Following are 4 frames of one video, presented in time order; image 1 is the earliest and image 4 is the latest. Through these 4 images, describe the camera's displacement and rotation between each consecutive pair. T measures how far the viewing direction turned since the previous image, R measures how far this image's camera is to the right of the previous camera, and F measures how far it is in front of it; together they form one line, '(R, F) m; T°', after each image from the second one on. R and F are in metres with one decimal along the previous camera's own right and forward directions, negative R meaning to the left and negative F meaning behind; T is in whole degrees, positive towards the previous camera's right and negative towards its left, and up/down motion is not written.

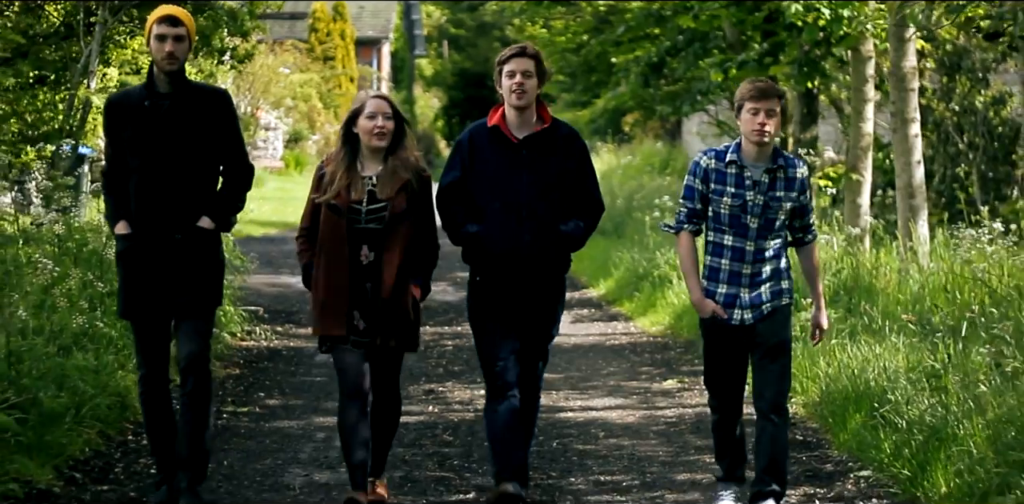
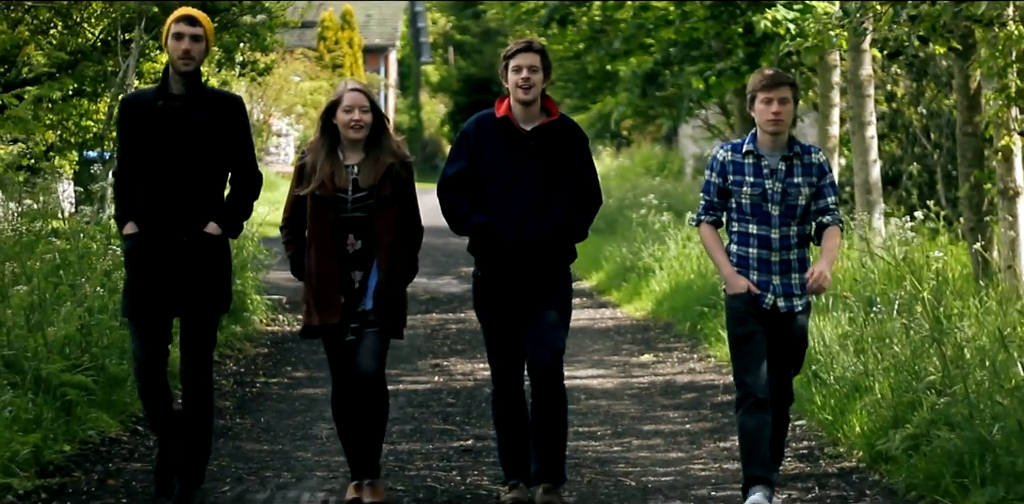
(+0.1, -1.5) m; 0°
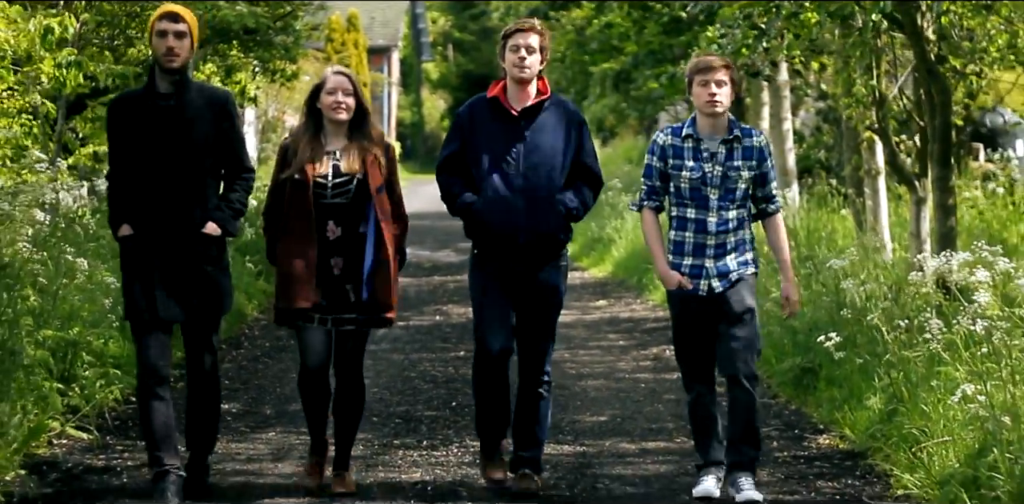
(+0.2, -3.5) m; 0°
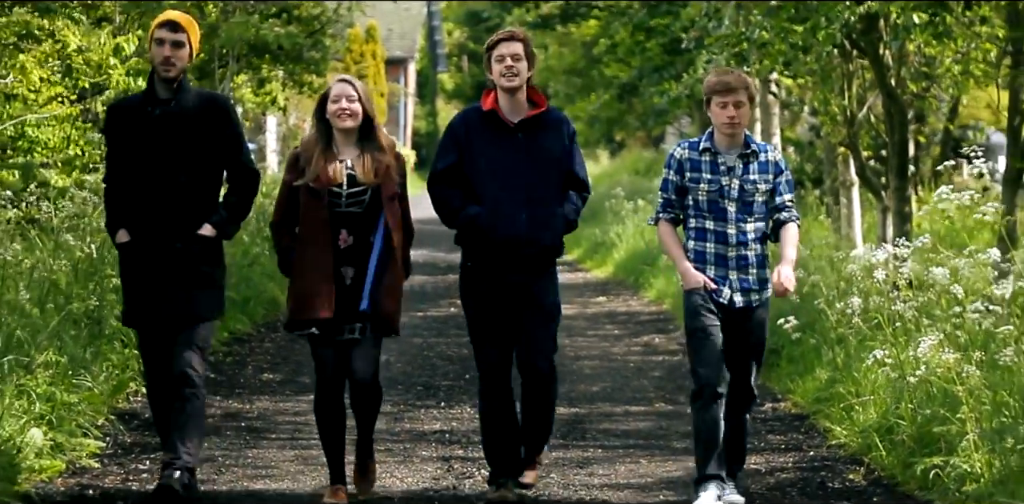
(0.0, -1.6) m; 0°
